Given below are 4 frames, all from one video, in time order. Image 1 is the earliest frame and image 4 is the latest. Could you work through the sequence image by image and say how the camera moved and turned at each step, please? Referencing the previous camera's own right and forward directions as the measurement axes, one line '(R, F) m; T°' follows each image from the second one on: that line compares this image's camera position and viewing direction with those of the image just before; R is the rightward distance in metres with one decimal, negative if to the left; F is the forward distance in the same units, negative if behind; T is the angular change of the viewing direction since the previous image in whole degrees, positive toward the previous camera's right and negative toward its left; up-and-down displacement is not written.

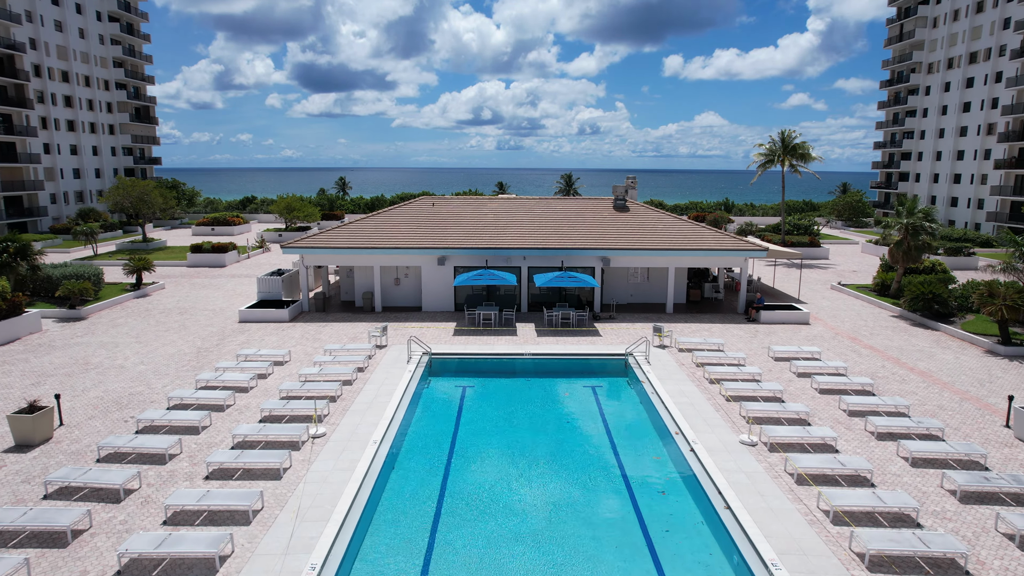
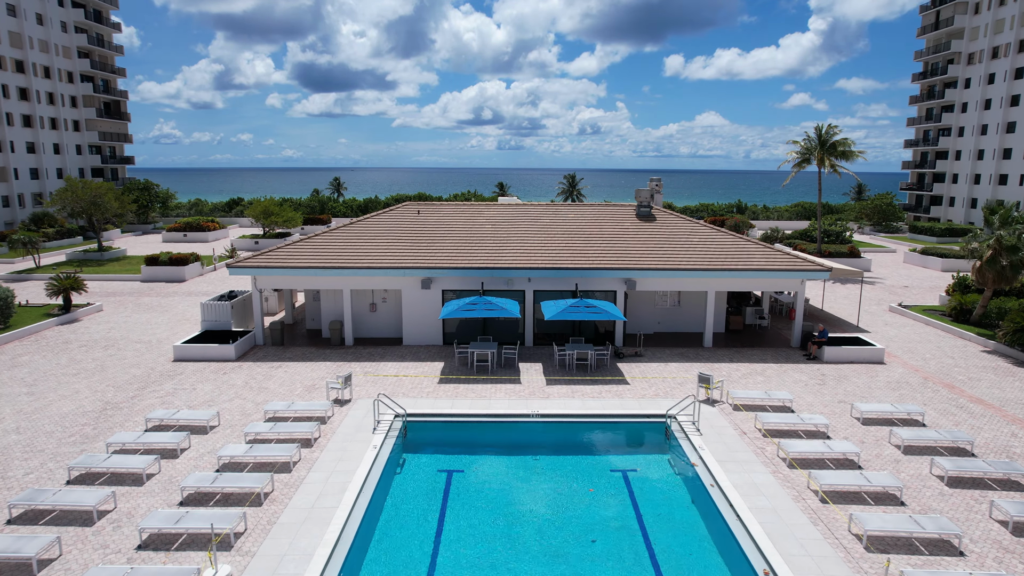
(-0.1, +5.1) m; 0°
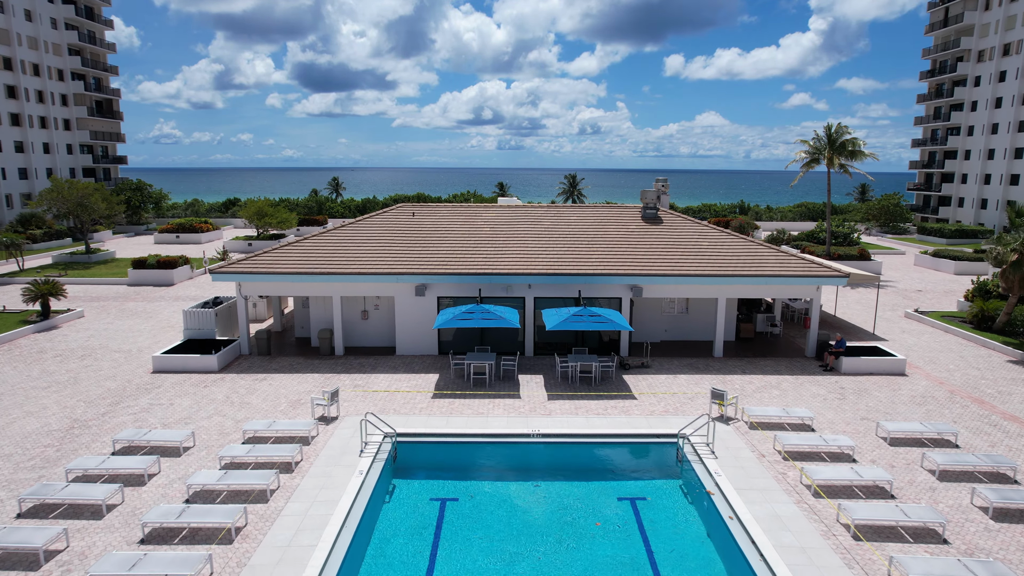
(0.0, +1.2) m; 0°
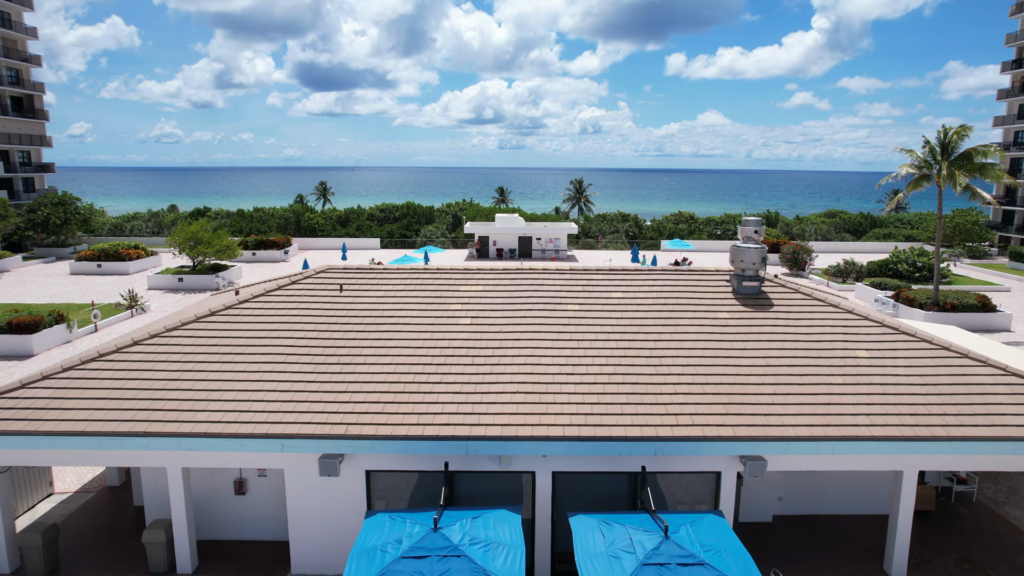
(+0.1, +9.9) m; 0°
